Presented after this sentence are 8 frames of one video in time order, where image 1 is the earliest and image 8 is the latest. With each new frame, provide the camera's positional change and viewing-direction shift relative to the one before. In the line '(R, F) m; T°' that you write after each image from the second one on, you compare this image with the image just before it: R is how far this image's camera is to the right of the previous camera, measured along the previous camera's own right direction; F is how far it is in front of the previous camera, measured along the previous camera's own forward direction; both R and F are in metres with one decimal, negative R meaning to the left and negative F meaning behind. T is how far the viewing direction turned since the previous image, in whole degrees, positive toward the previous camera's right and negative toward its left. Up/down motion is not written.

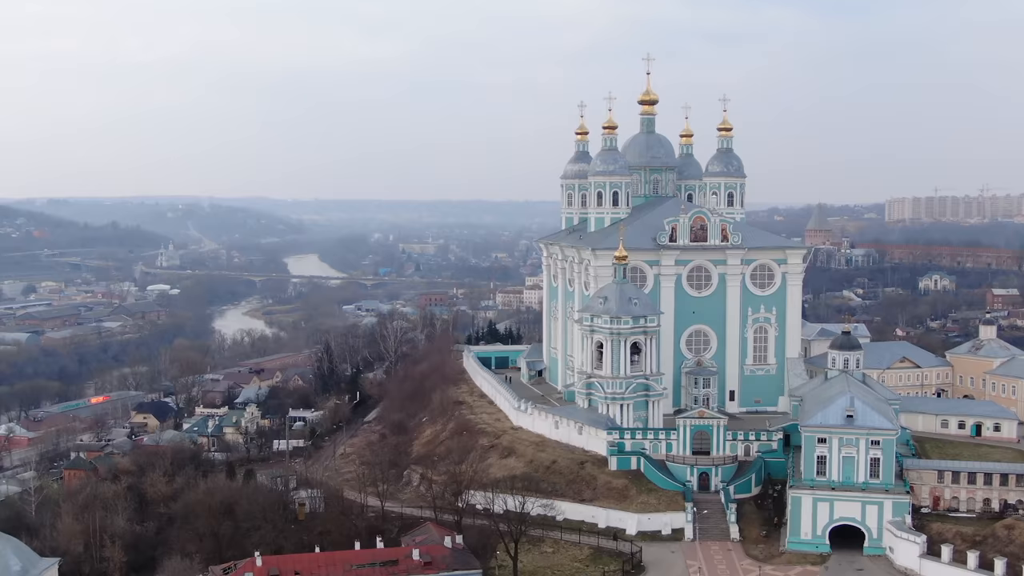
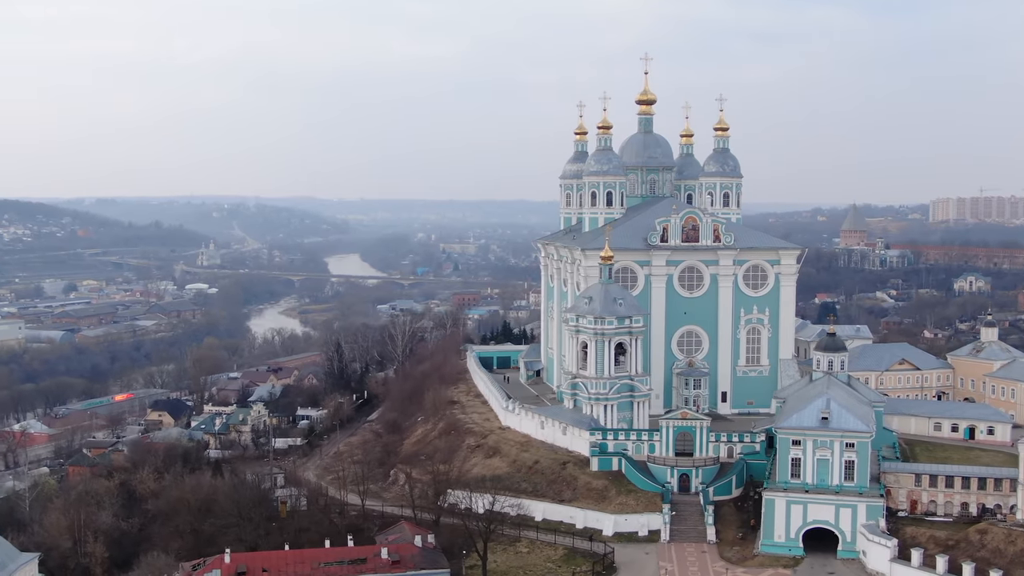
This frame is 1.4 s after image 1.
(+1.5, 0.0) m; -2°
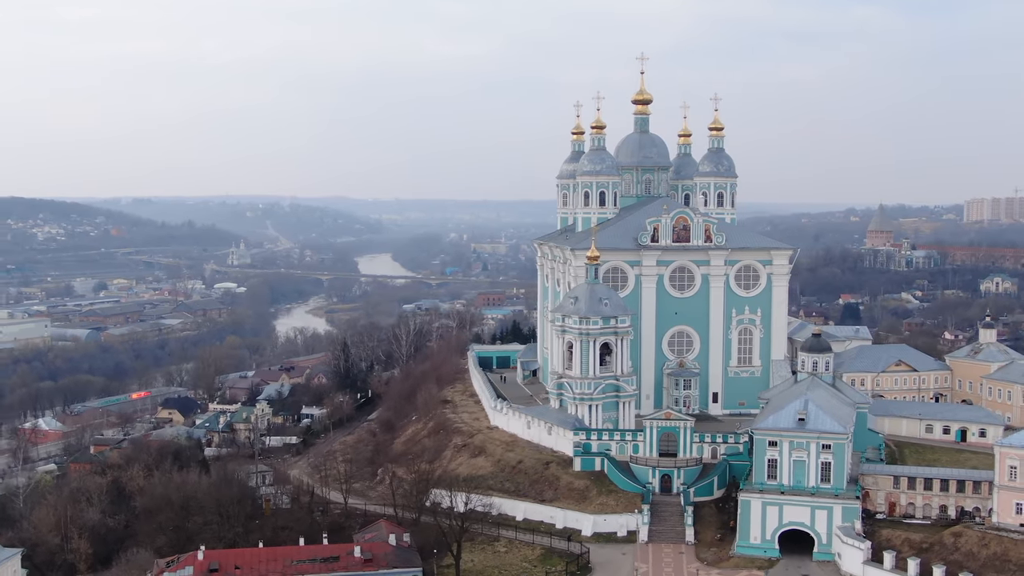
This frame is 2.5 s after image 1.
(+1.2, 0.0) m; -1°
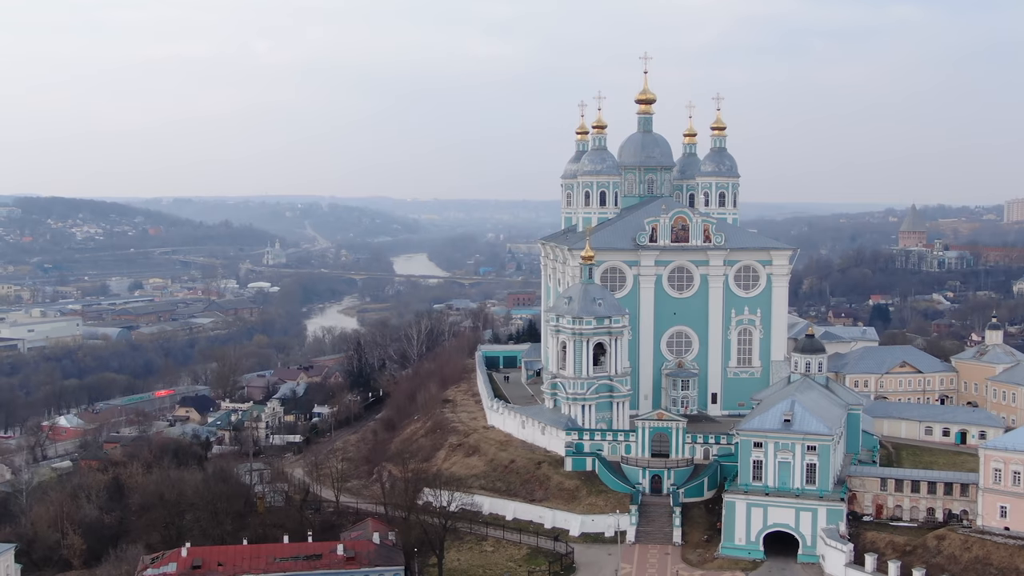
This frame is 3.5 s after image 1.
(+1.1, 0.0) m; -2°
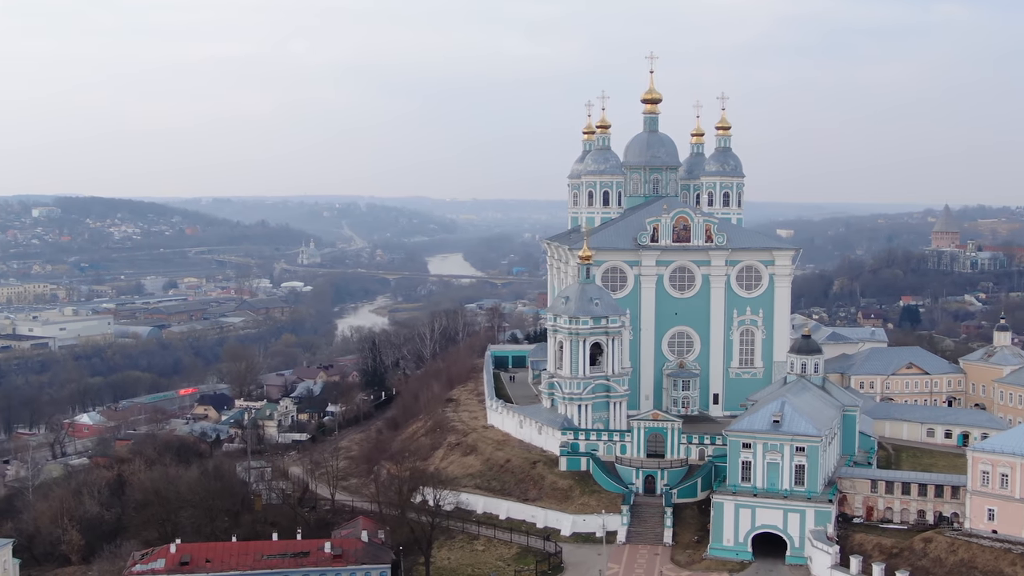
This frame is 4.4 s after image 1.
(+1.0, 0.0) m; -2°
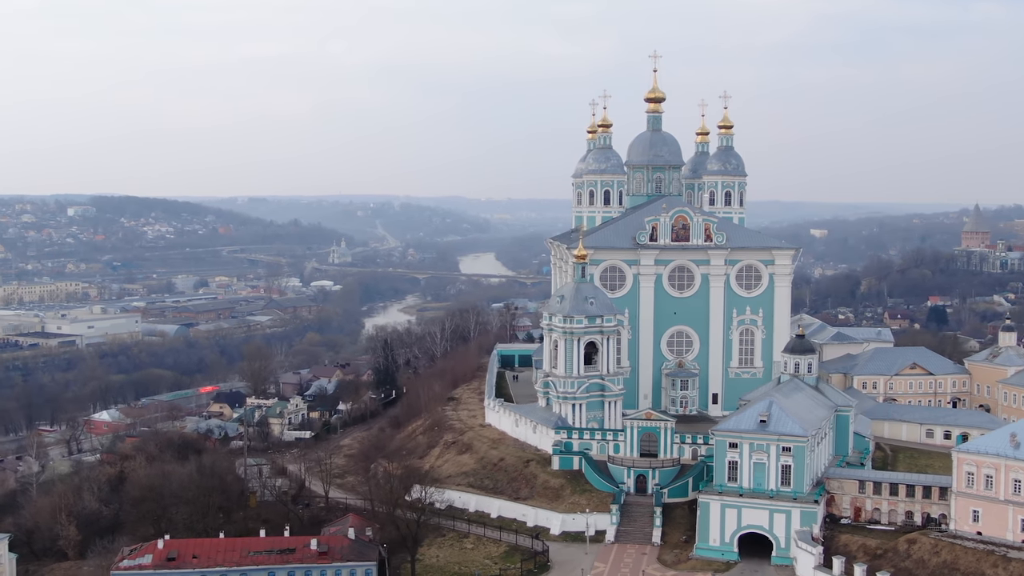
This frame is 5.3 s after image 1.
(+1.0, 0.0) m; -1°
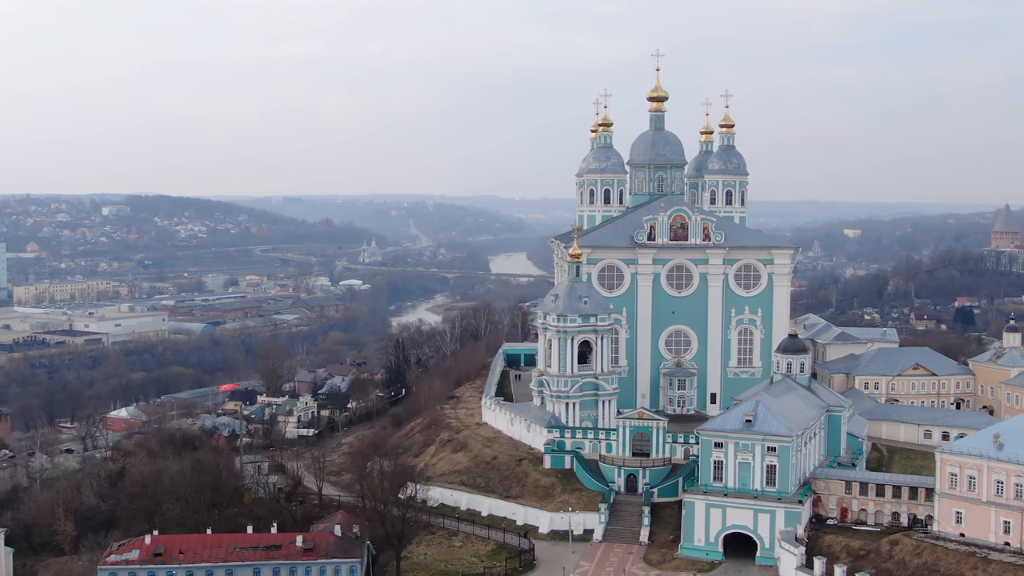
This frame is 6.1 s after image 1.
(+1.0, 0.0) m; -1°
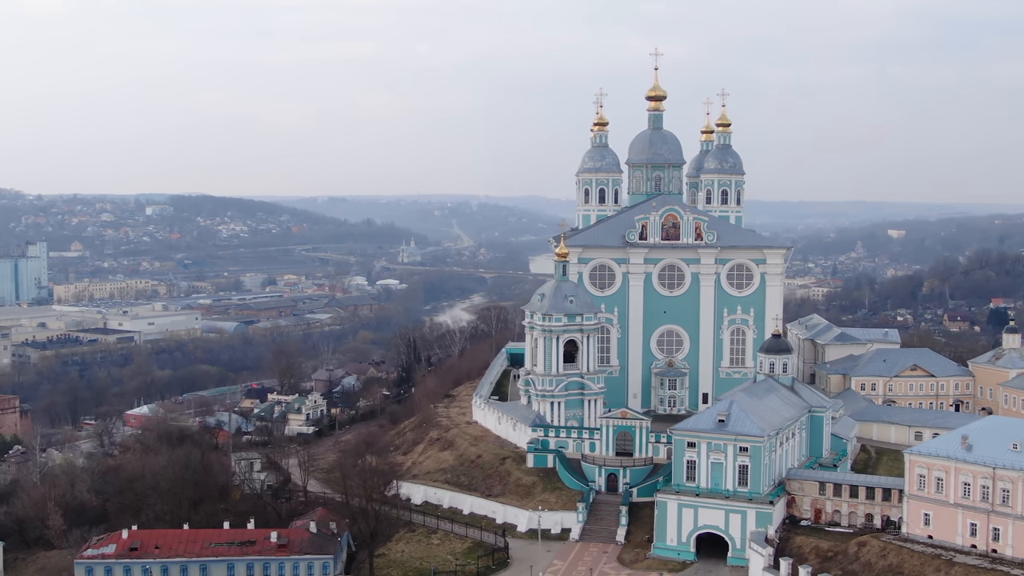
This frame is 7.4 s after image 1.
(+1.5, 0.0) m; -2°
